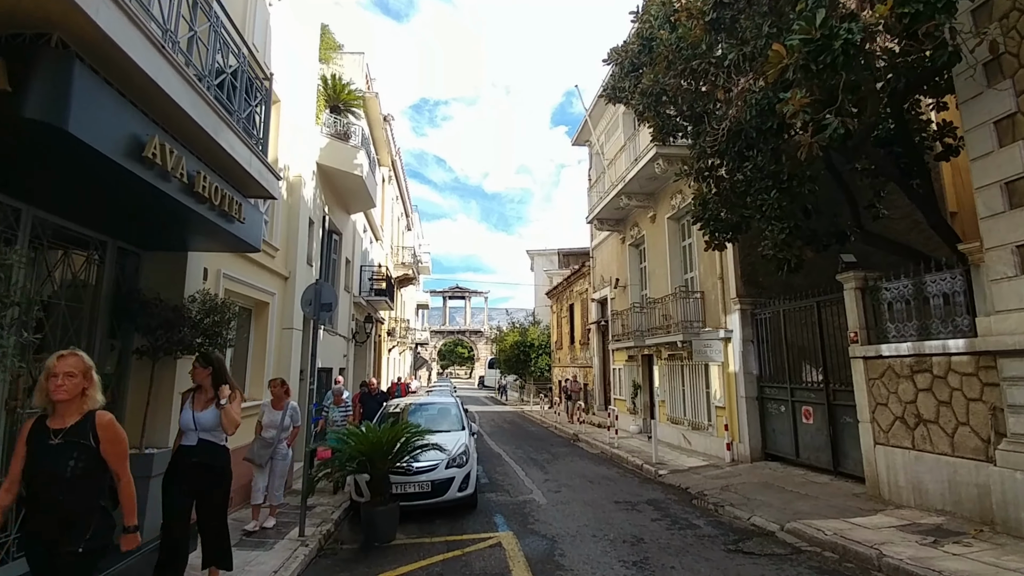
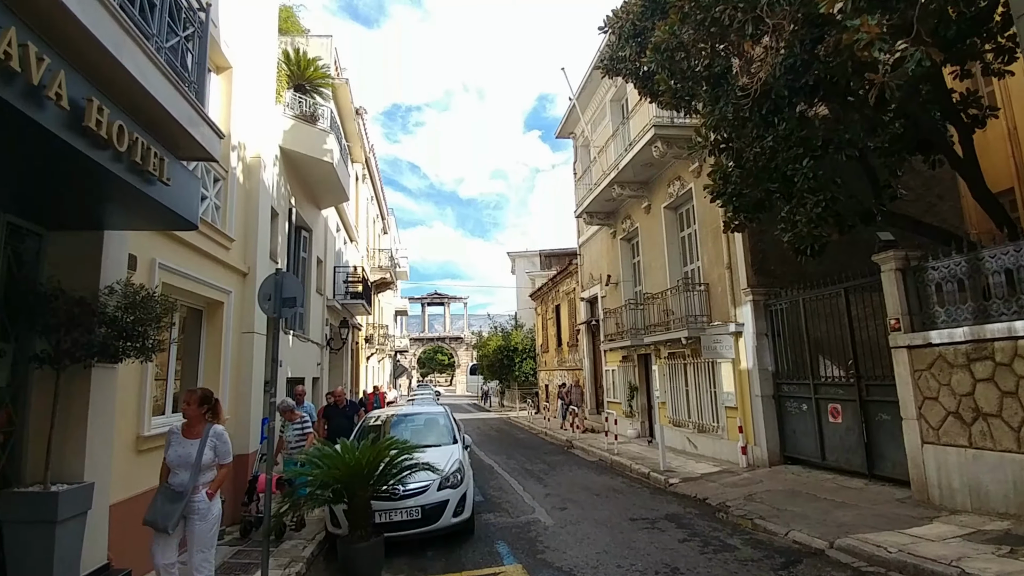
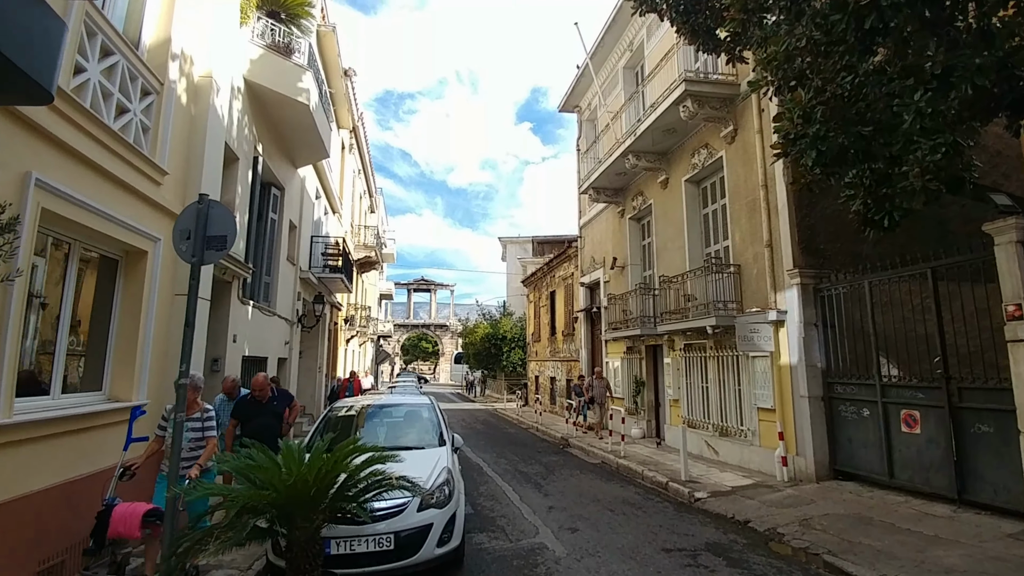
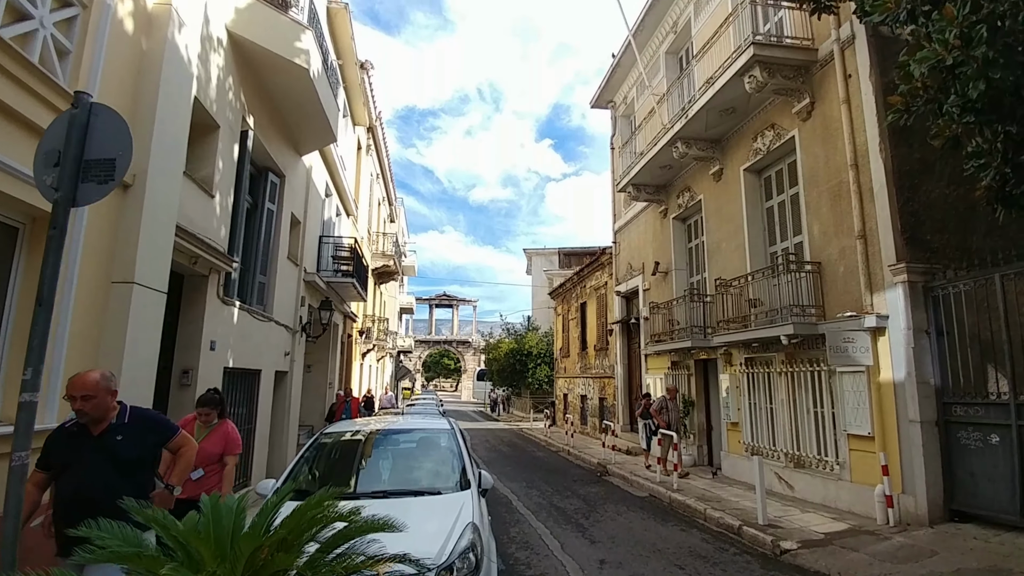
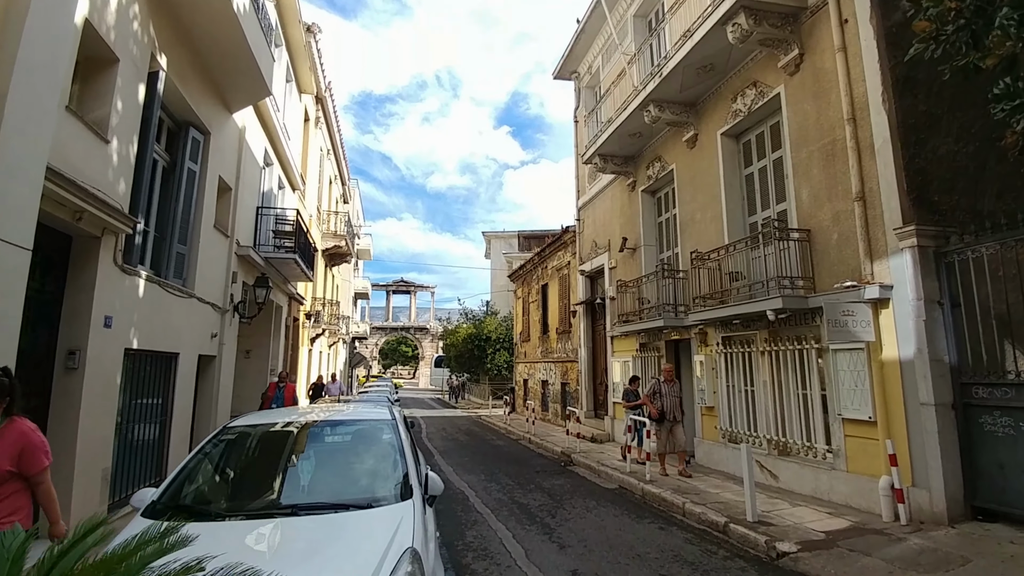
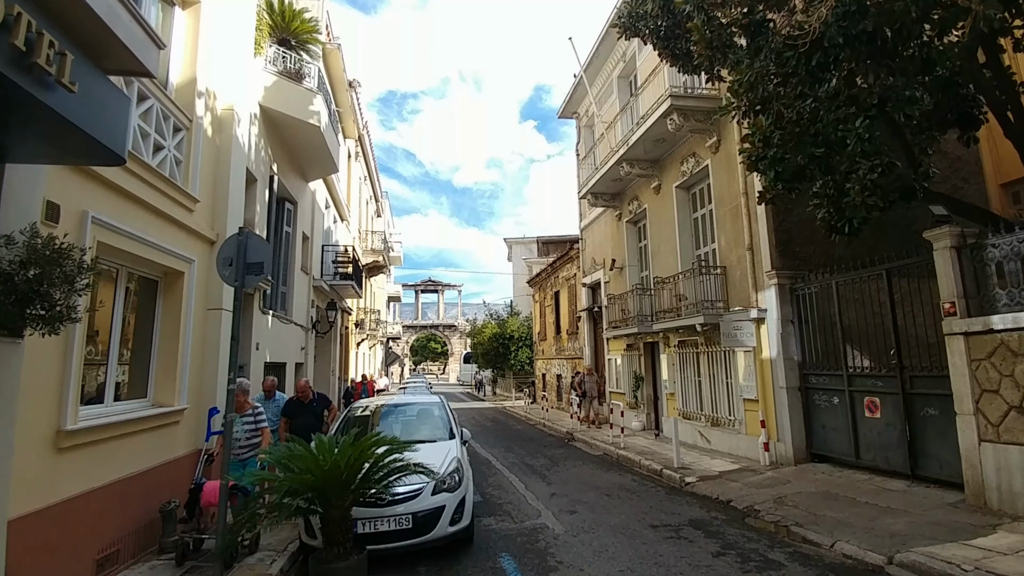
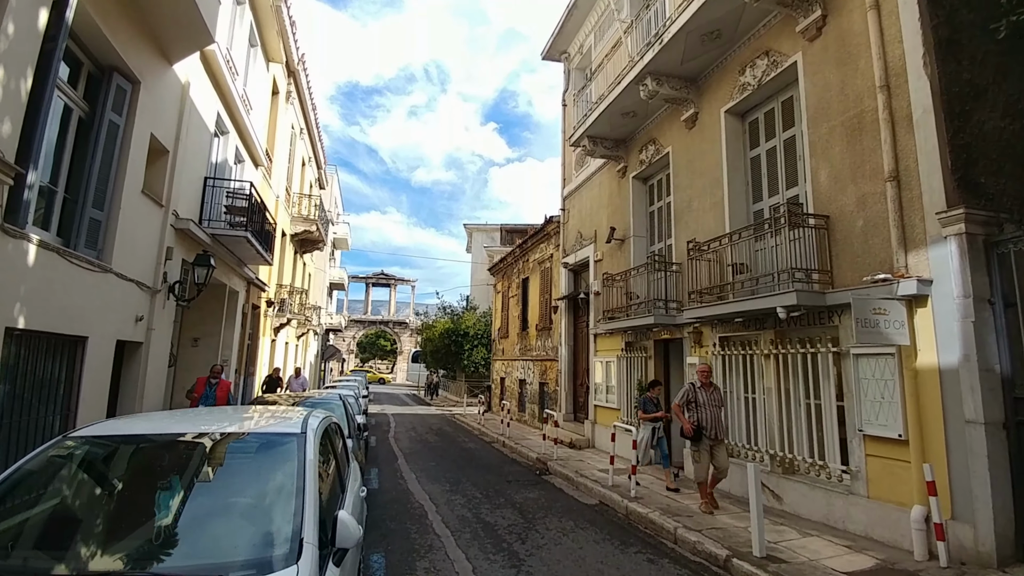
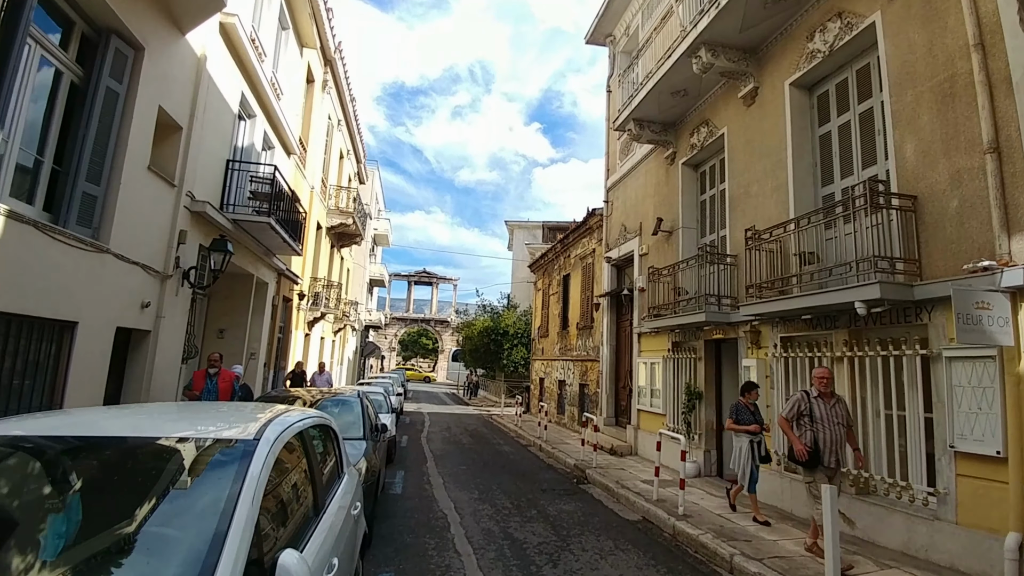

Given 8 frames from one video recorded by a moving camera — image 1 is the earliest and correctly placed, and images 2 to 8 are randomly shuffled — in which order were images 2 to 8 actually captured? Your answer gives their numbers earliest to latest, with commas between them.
2, 6, 3, 4, 5, 7, 8
